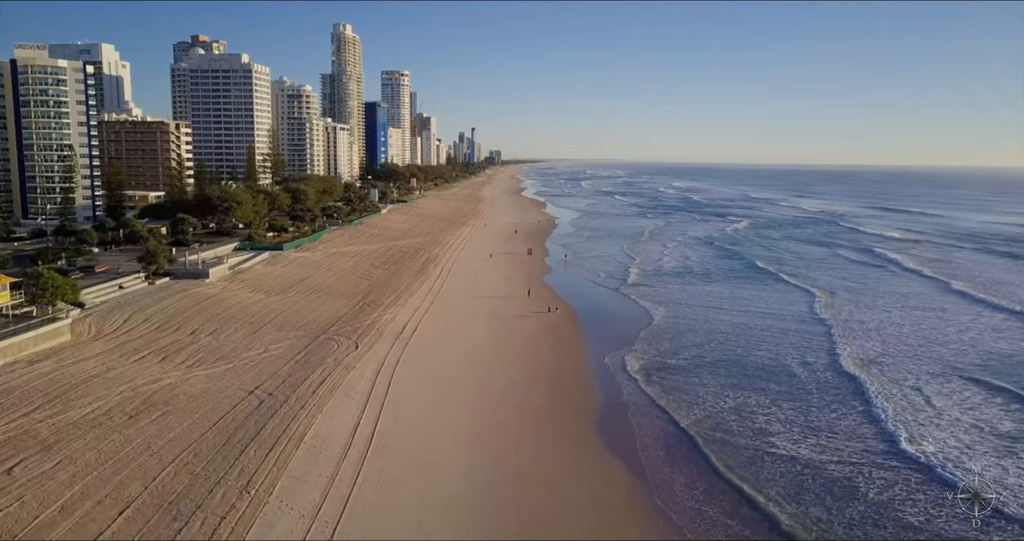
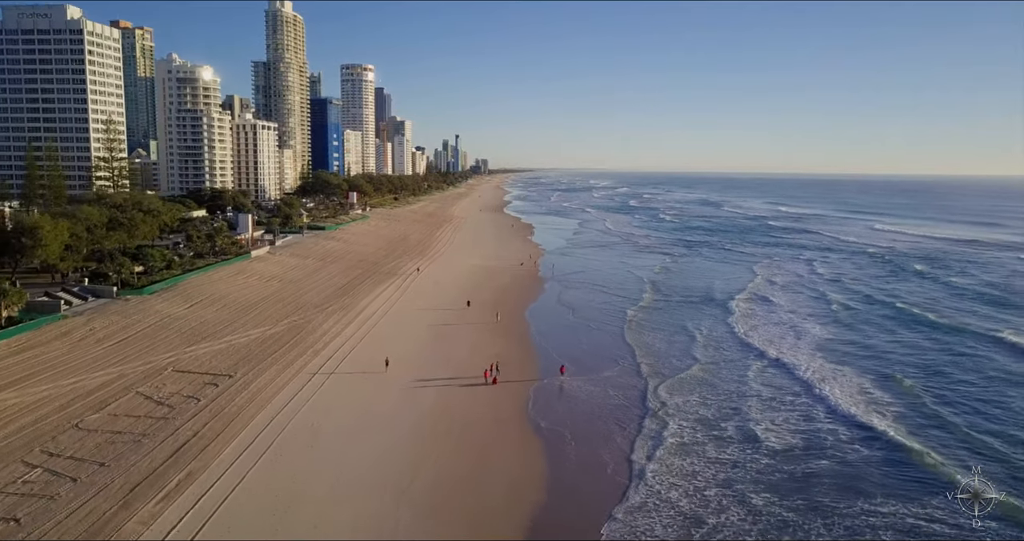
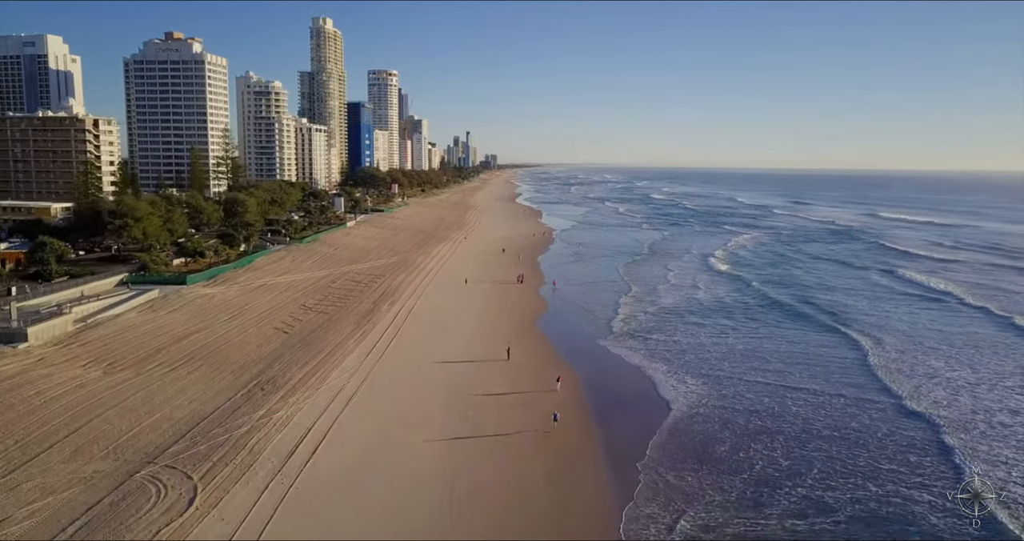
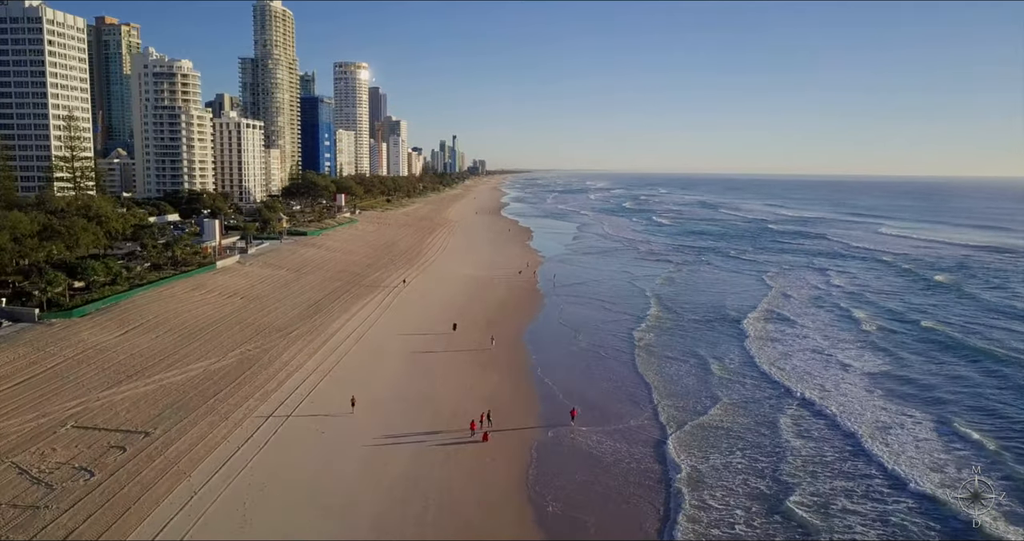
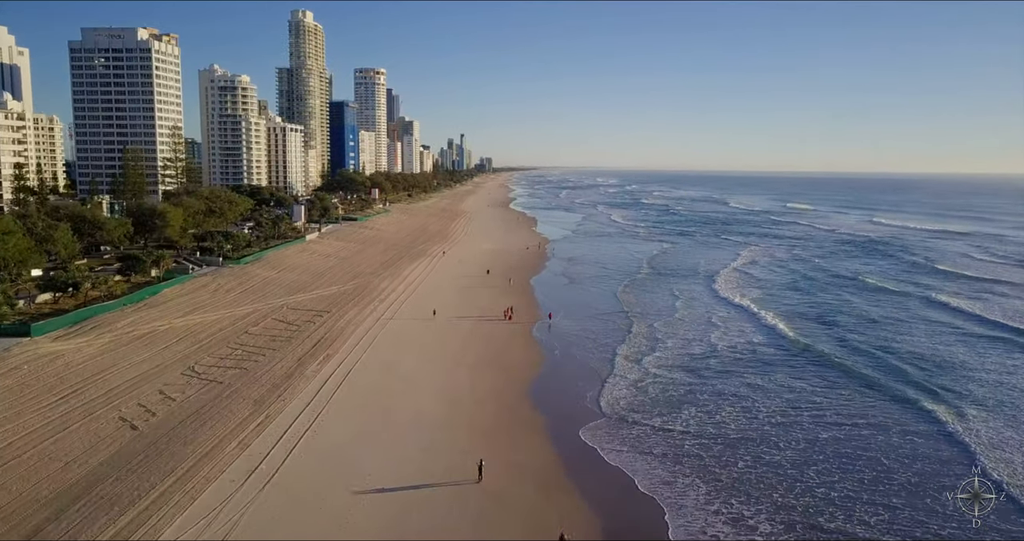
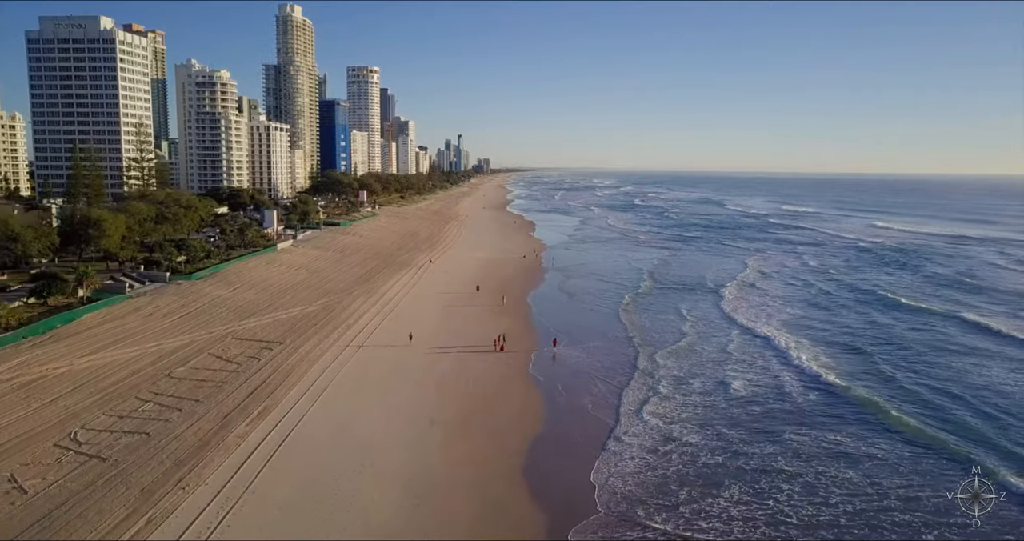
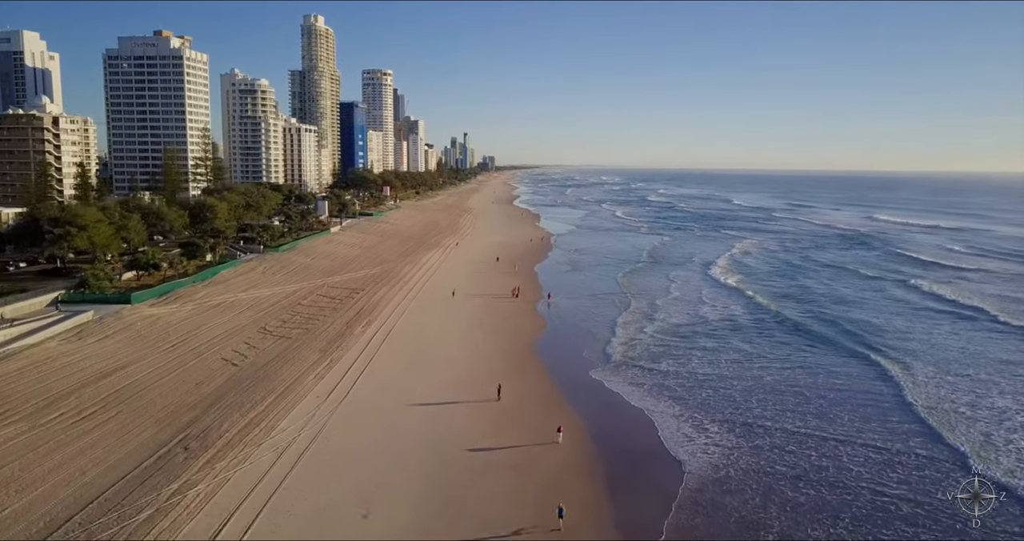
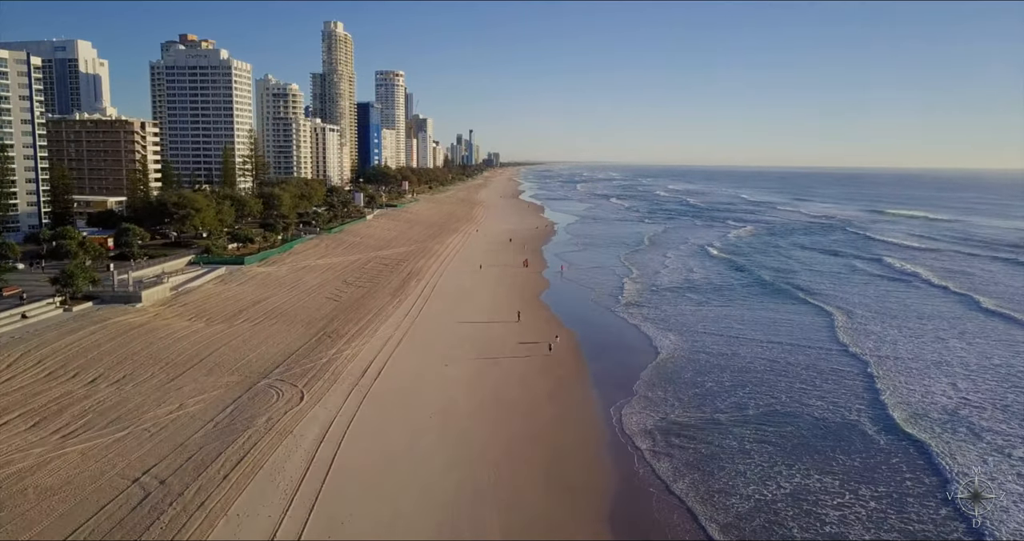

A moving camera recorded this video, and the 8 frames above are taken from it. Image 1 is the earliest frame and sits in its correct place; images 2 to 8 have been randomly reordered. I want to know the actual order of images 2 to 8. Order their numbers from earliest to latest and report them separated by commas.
8, 3, 7, 5, 6, 2, 4
